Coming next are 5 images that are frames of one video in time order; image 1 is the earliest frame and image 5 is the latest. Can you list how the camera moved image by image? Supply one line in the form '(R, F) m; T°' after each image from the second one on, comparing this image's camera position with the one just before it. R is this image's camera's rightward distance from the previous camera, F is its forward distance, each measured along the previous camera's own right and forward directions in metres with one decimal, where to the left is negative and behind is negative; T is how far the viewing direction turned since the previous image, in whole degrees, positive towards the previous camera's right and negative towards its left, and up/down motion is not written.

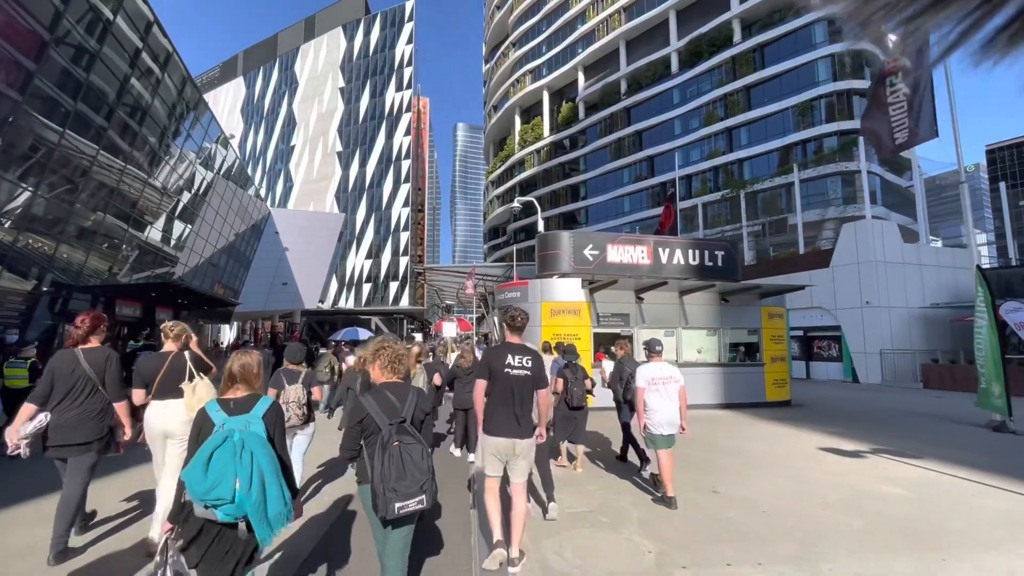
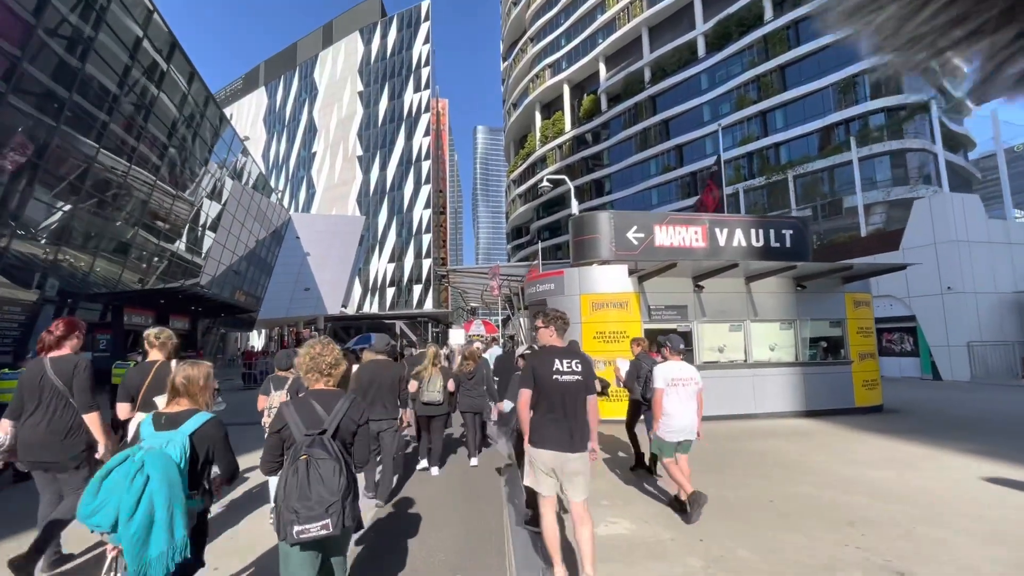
(-0.1, +1.3) m; -3°
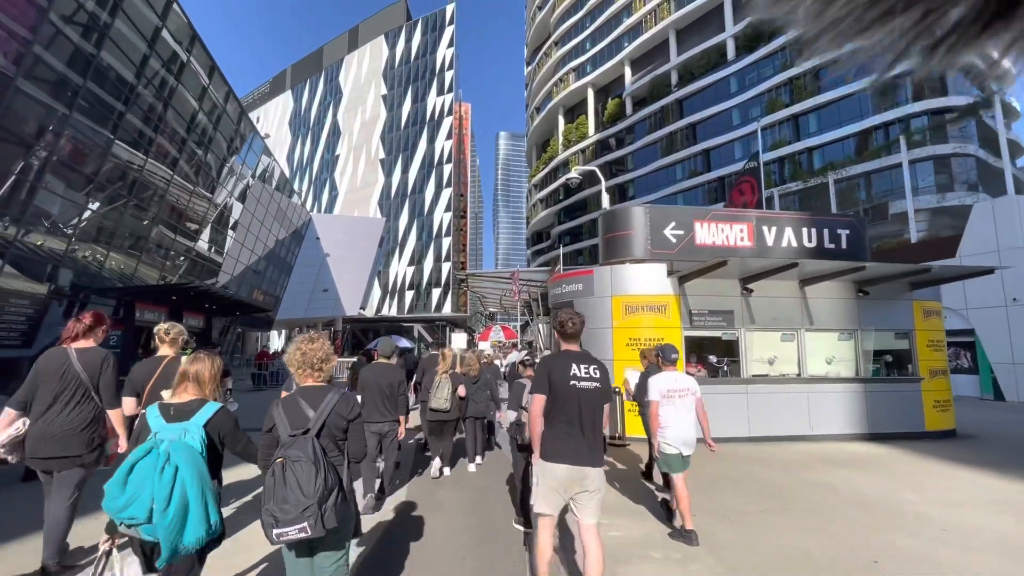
(-0.1, +0.7) m; -2°
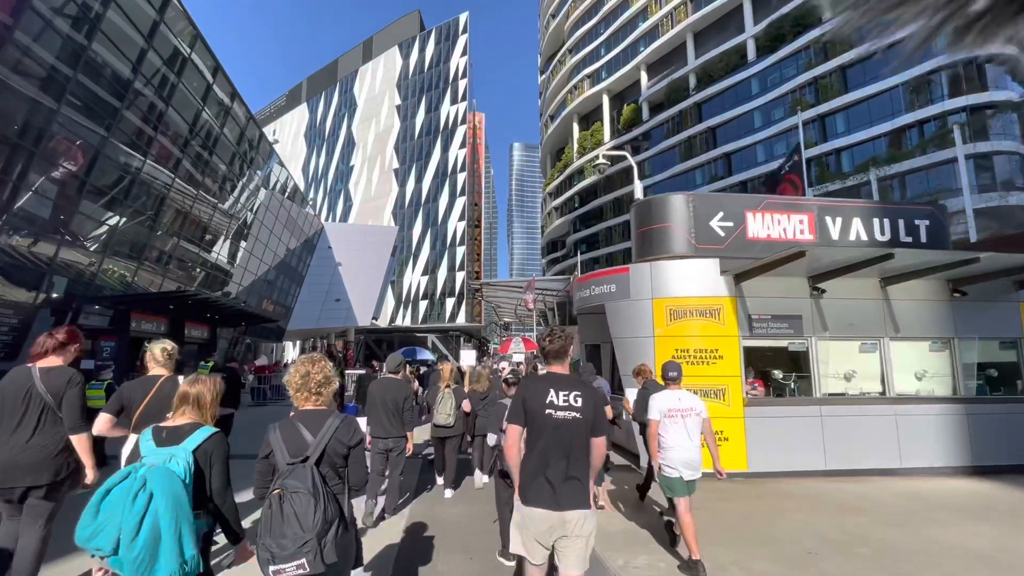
(-0.1, +1.0) m; -2°
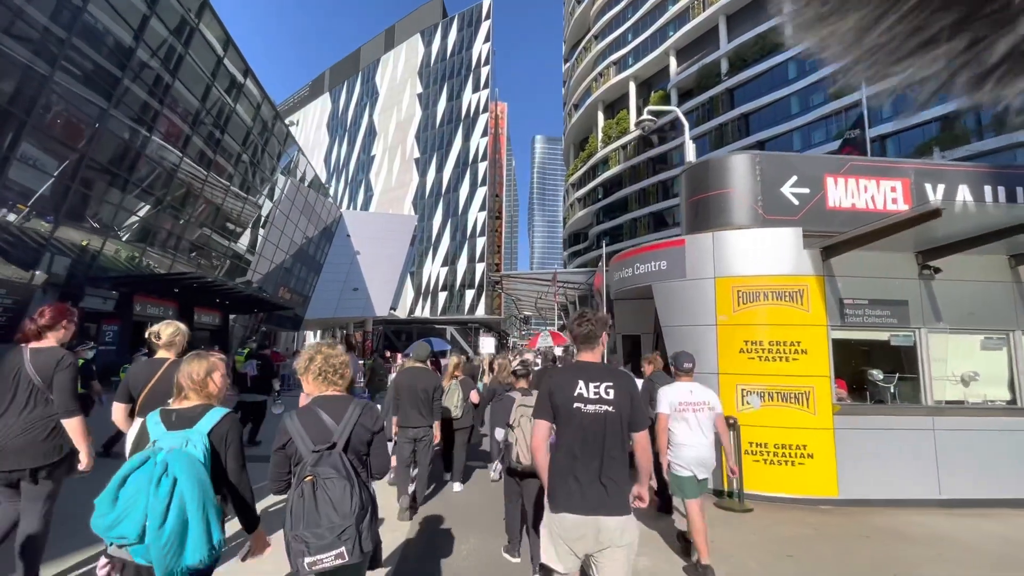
(-0.1, +1.0) m; -2°
